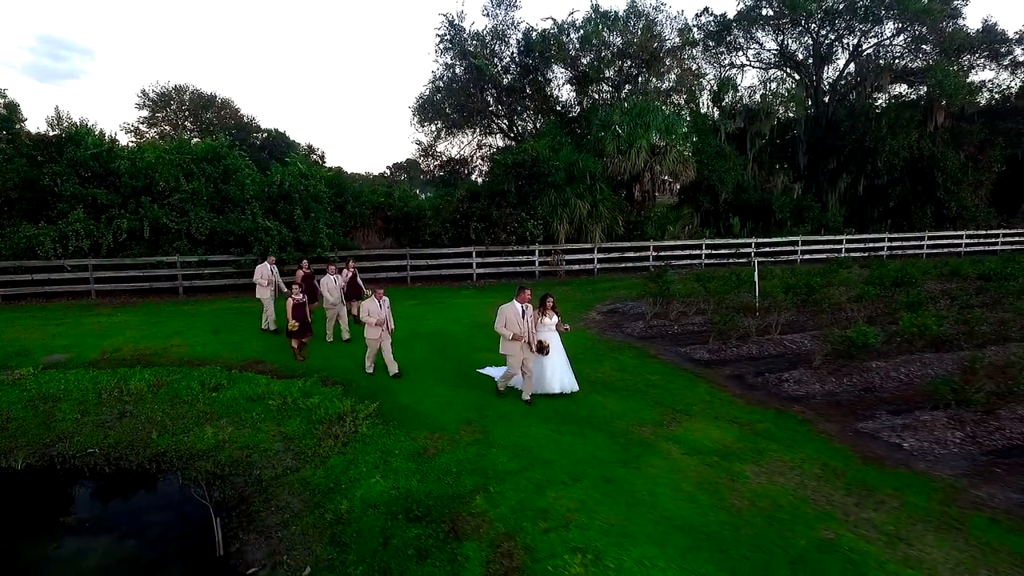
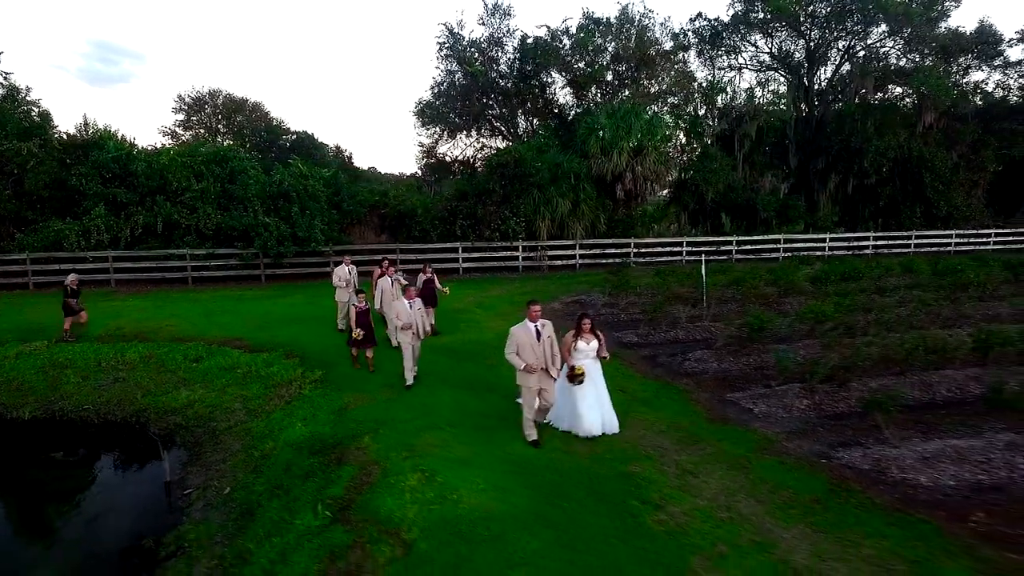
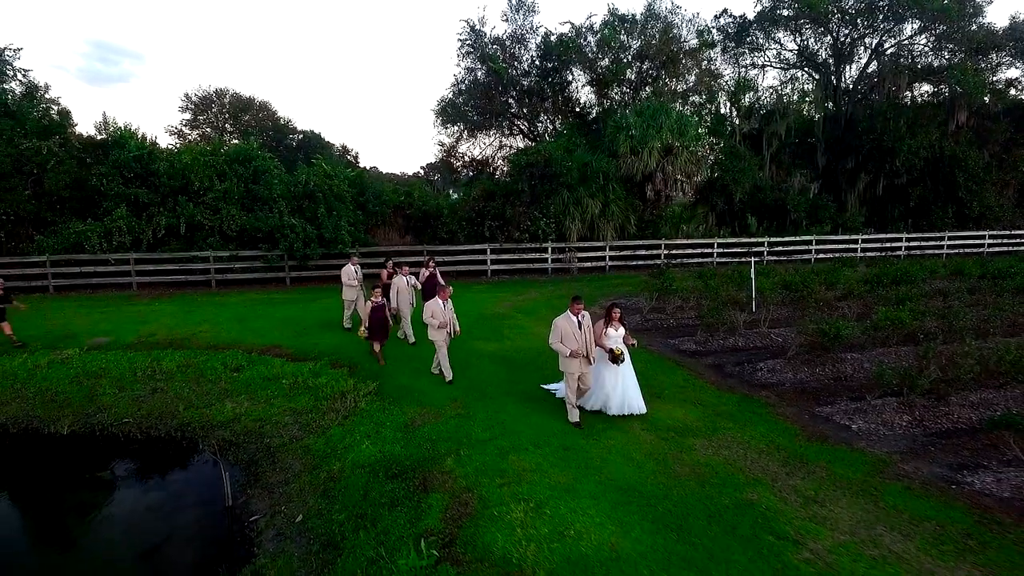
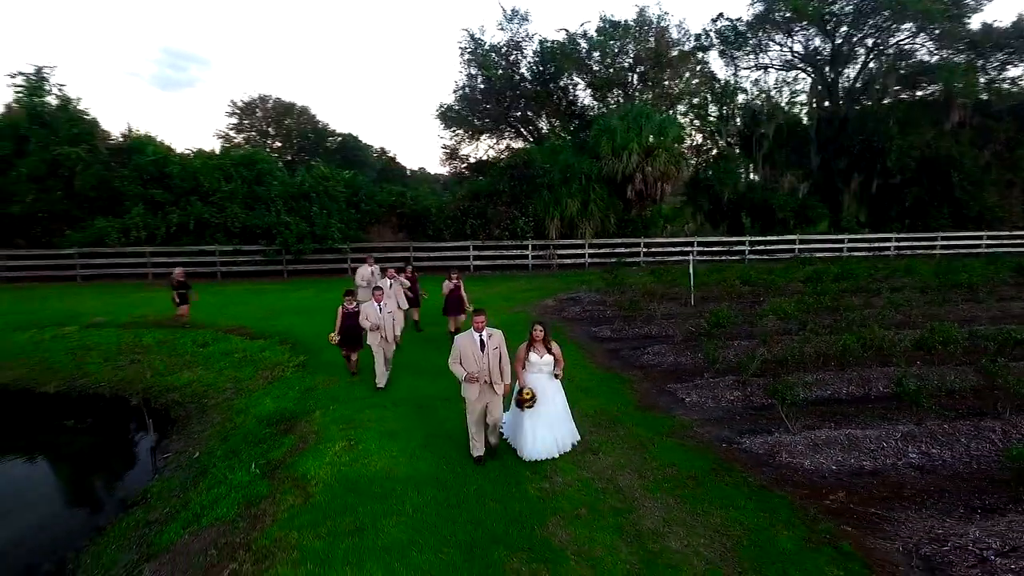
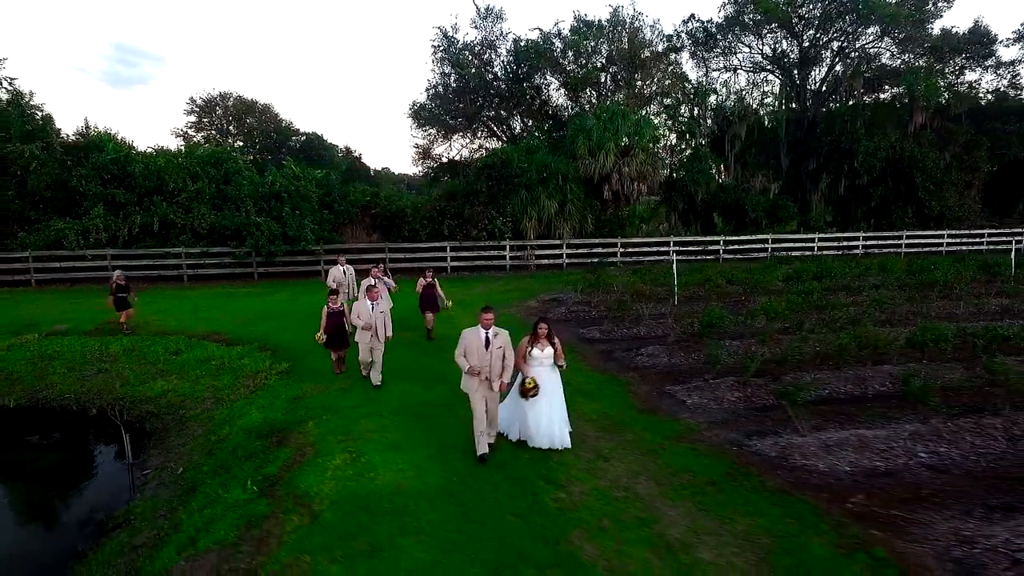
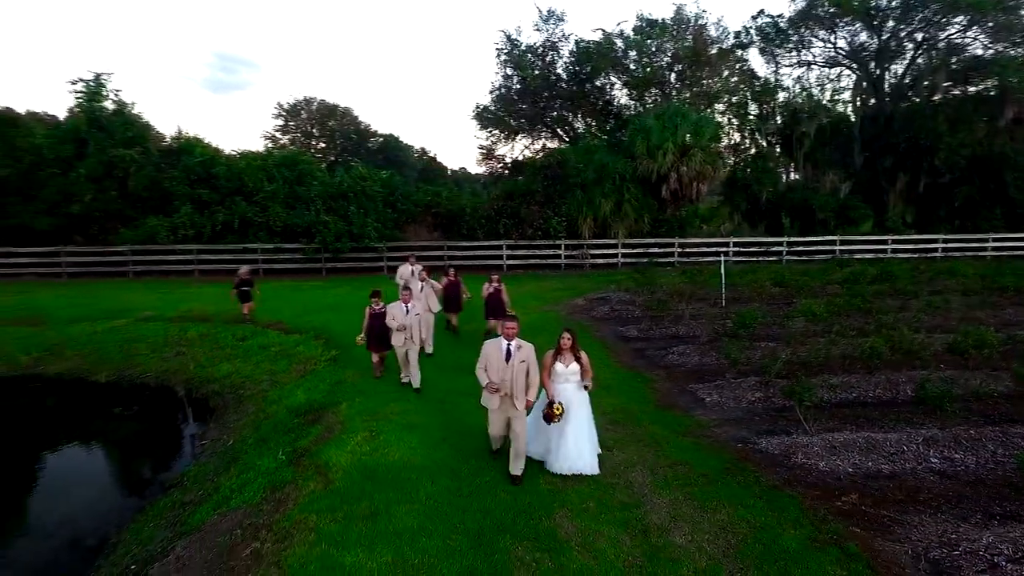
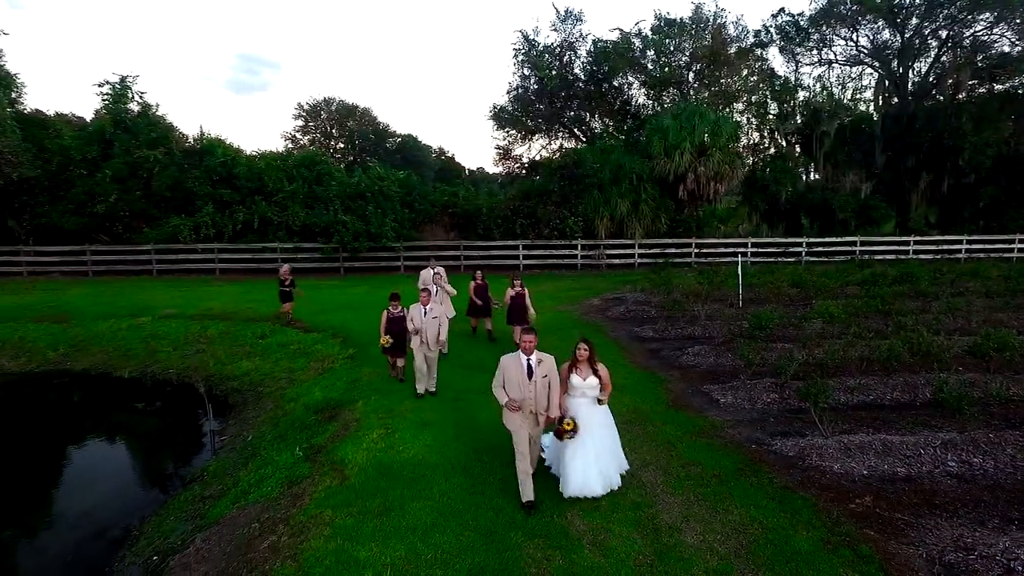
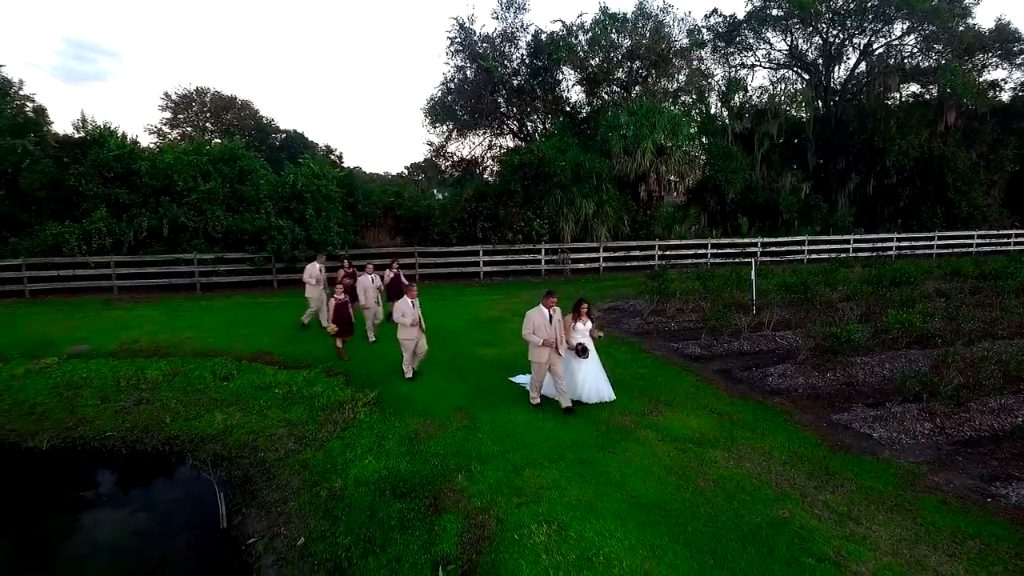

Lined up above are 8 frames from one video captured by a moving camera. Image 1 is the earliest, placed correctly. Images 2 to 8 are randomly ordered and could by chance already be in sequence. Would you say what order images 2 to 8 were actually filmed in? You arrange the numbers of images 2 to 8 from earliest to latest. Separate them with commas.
8, 3, 2, 5, 4, 6, 7
